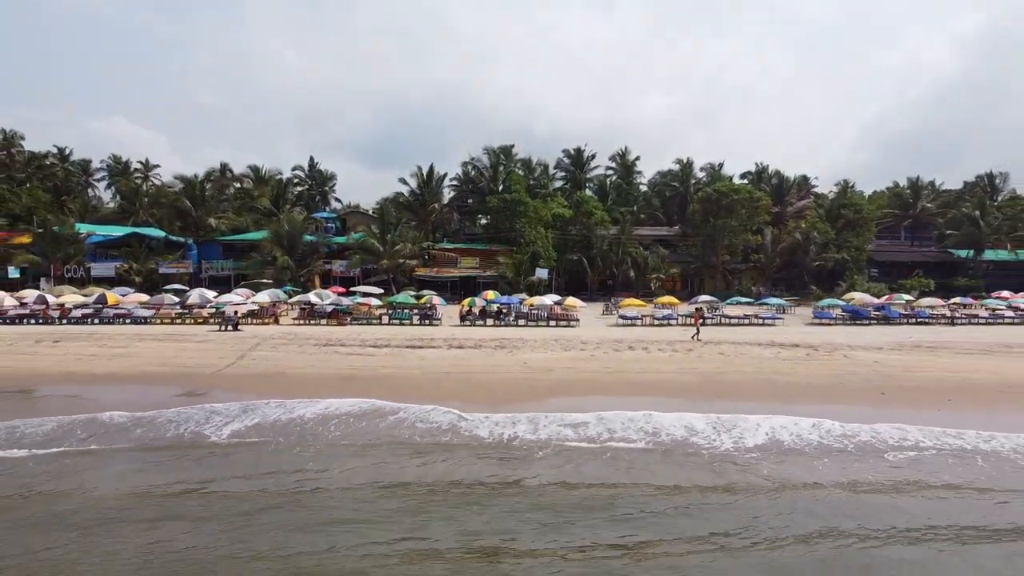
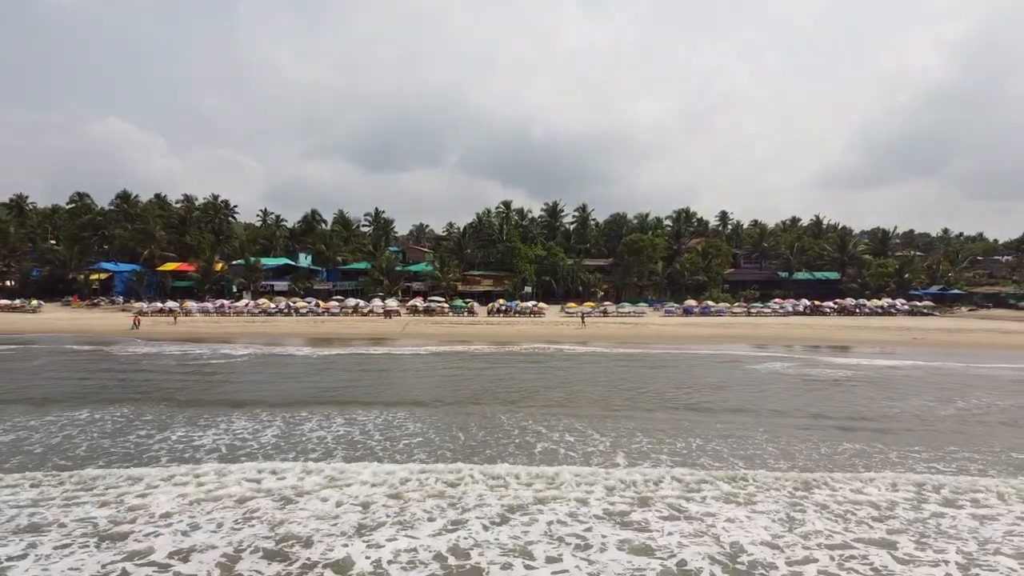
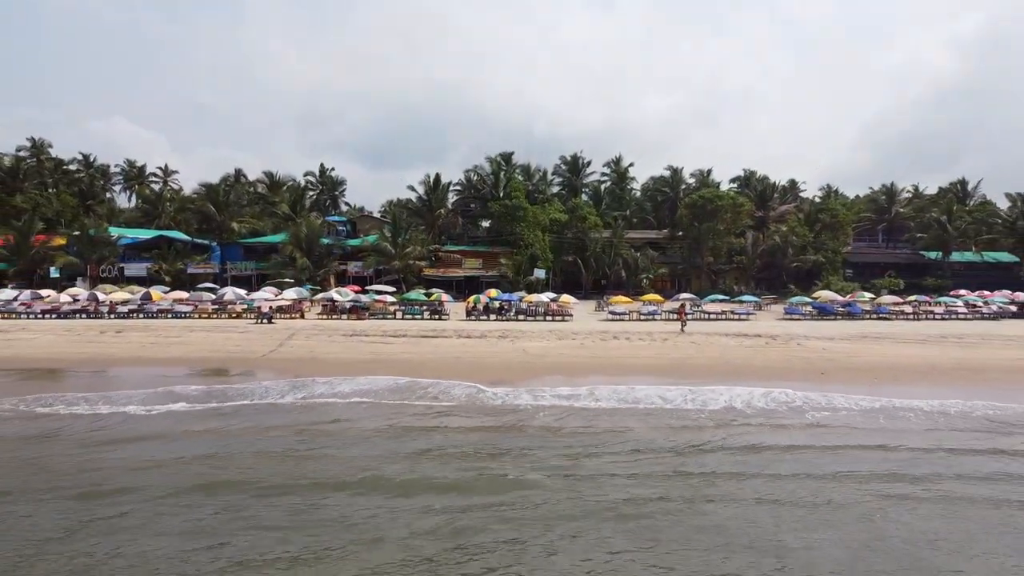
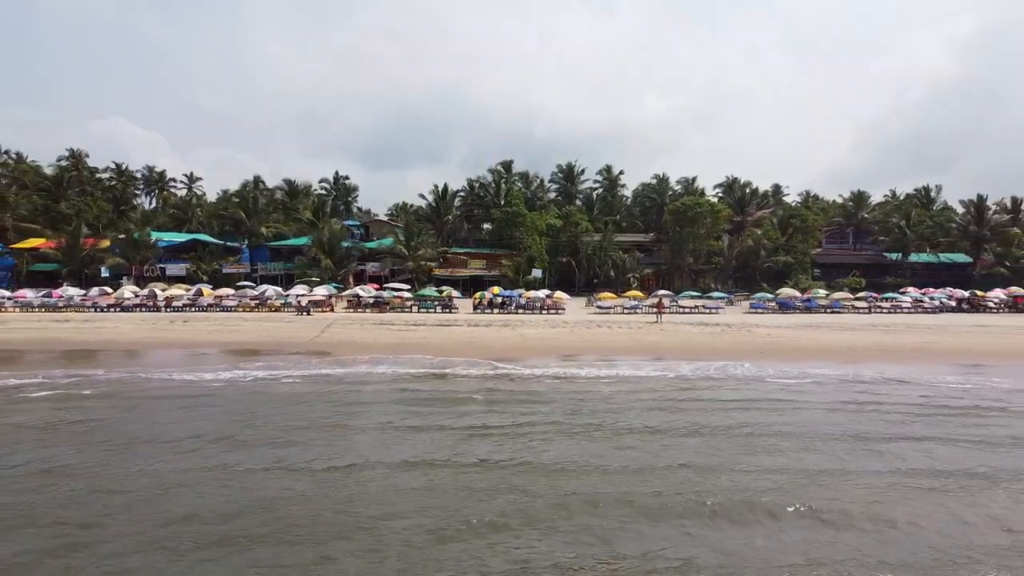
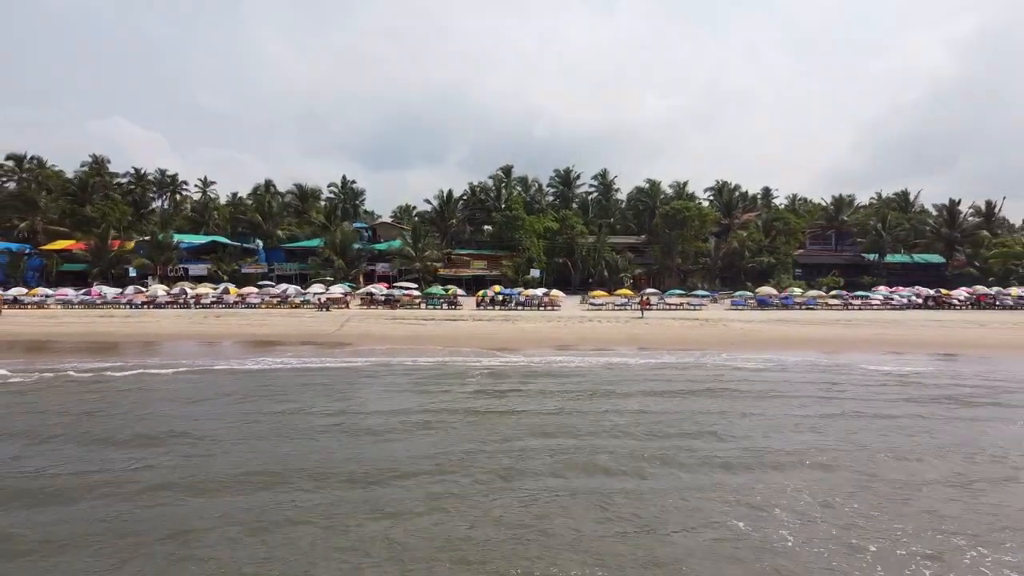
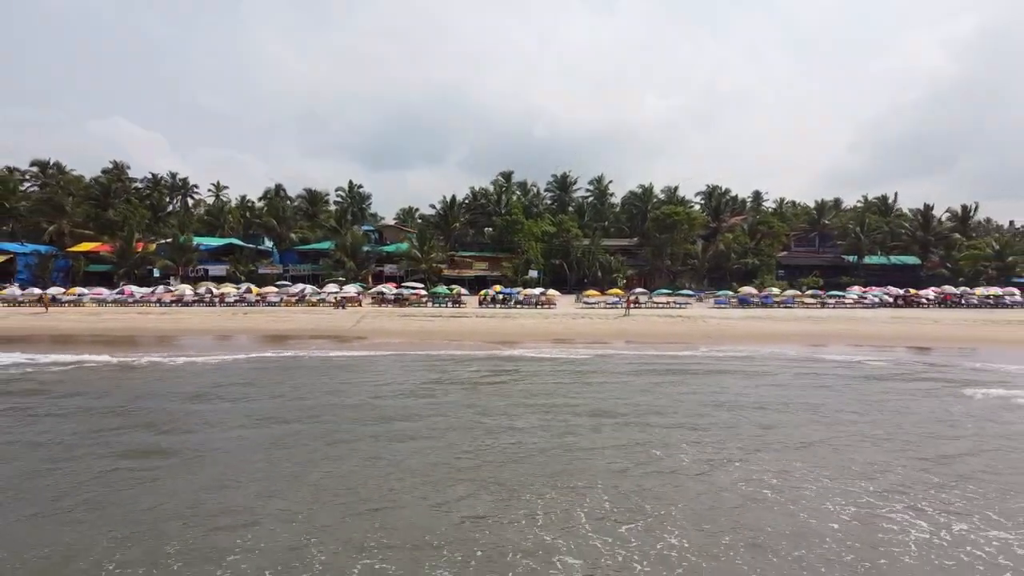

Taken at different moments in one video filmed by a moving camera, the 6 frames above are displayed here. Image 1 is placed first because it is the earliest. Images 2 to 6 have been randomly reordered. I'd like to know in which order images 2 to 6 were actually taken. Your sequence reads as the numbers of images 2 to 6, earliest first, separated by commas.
3, 4, 5, 6, 2
